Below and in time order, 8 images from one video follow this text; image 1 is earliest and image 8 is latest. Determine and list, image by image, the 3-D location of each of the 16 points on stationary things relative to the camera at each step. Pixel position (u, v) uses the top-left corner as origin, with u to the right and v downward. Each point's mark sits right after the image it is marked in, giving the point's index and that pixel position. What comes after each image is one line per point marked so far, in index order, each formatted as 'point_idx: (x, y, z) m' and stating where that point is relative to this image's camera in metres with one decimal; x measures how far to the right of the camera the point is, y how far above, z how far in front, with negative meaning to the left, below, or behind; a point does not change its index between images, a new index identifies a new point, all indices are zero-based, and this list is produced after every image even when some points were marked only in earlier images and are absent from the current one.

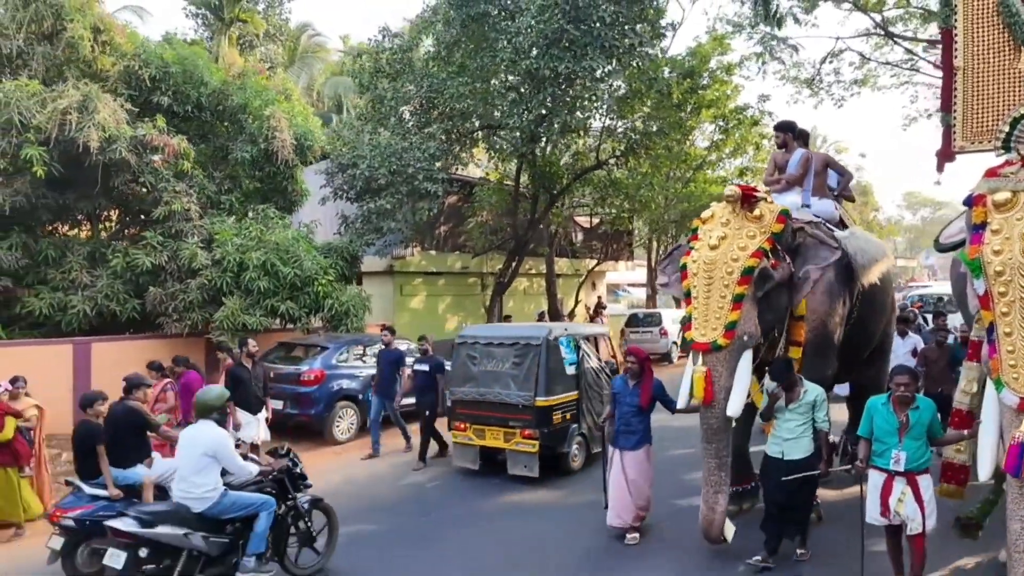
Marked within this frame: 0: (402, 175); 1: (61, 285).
0: (-1.7, +1.9, +13.1) m
1: (-6.5, 0.0, +11.2) m
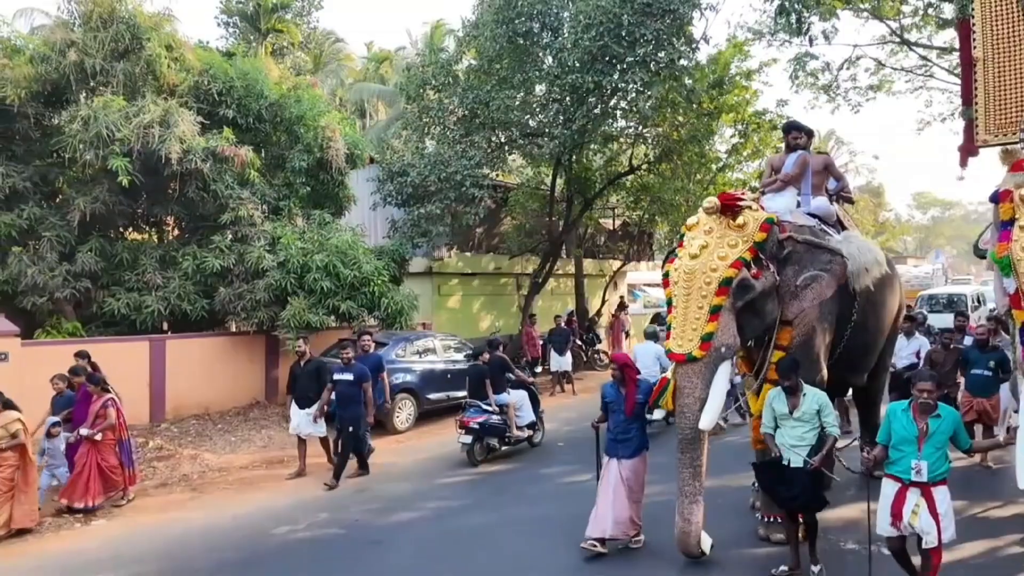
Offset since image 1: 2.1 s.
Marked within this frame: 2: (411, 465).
0: (-1.0, +1.9, +13.9) m
1: (-5.8, 0.0, +12.0) m
2: (-1.3, -2.3, +9.9) m
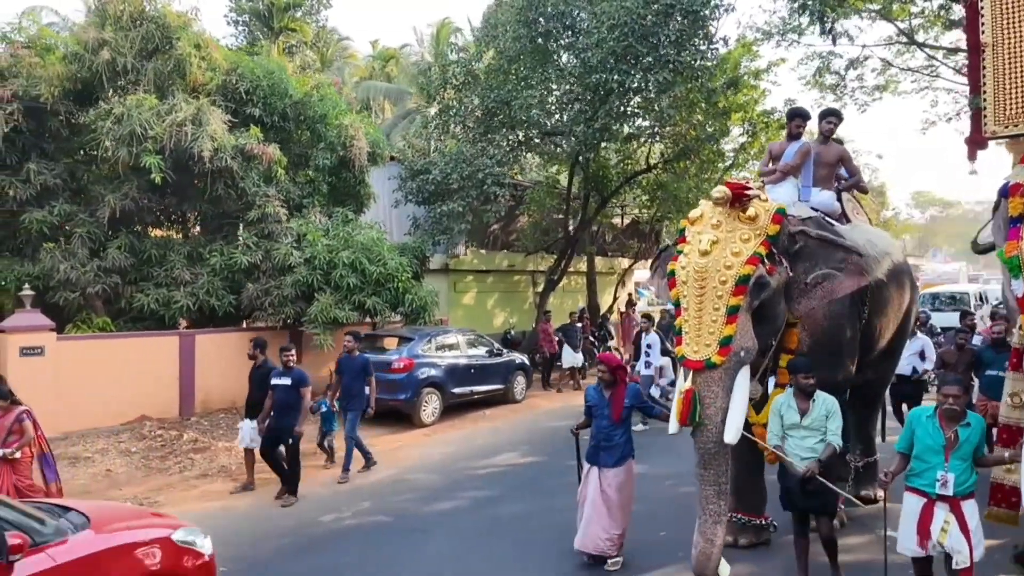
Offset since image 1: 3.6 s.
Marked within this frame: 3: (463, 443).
0: (-0.7, +2.0, +14.1) m
1: (-5.5, +0.1, +12.2) m
2: (-0.9, -2.2, +10.1) m
3: (-0.7, -2.2, +11.0) m
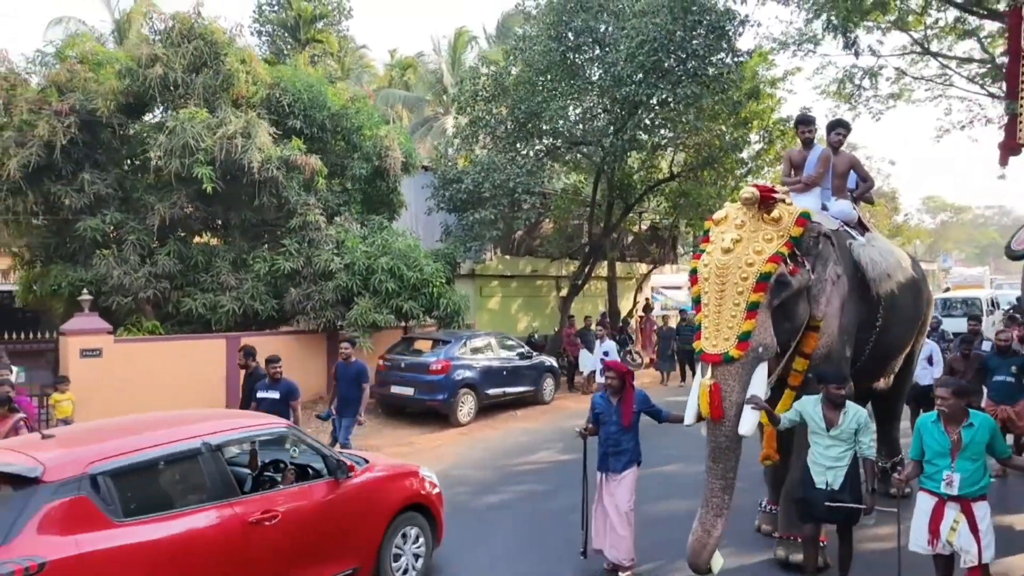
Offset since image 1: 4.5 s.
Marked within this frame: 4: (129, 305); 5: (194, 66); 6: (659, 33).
0: (-0.1, +1.9, +14.6) m
1: (-4.9, 0.0, +12.7) m
2: (-0.4, -2.3, +10.6) m
3: (-0.2, -2.3, +11.4) m
4: (-6.1, -0.3, +12.3) m
5: (-5.1, +3.5, +12.3) m
6: (+2.6, +4.4, +13.3) m
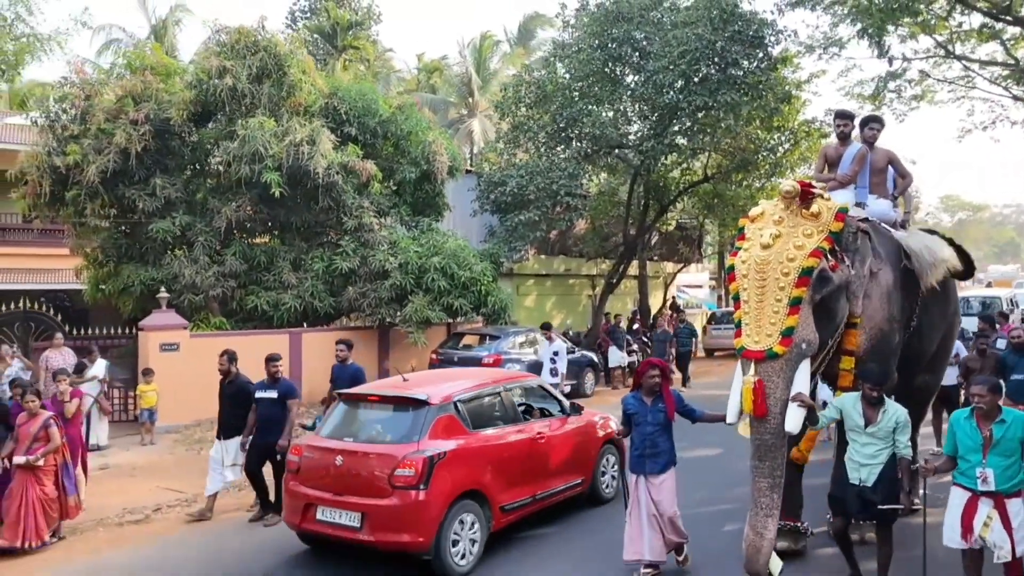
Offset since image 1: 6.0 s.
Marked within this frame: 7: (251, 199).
0: (+0.7, +1.9, +15.2) m
1: (-4.2, 0.0, +13.5) m
2: (+0.3, -2.3, +11.2) m
3: (+0.6, -2.2, +12.1) m
4: (-5.3, -0.2, +13.1) m
5: (-4.3, +3.6, +13.1) m
6: (+3.4, +4.4, +13.9) m
7: (-4.5, +1.5, +13.2) m
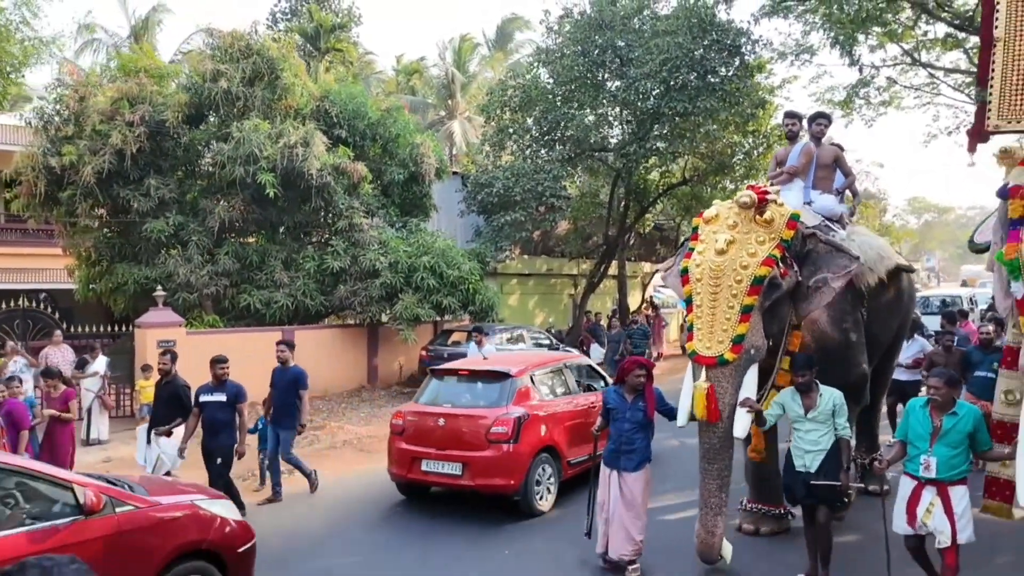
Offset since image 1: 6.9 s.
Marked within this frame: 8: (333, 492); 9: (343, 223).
0: (+0.4, +1.9, +15.7) m
1: (-4.4, +0.1, +13.8) m
2: (+0.2, -2.2, +11.7) m
3: (+0.4, -2.2, +12.6) m
4: (-5.5, -0.2, +13.4) m
5: (-4.5, +3.6, +13.4) m
6: (+3.1, +4.4, +14.5) m
7: (-4.7, +1.5, +13.5) m
8: (-2.0, -2.3, +8.7) m
9: (-3.1, +1.2, +14.1) m
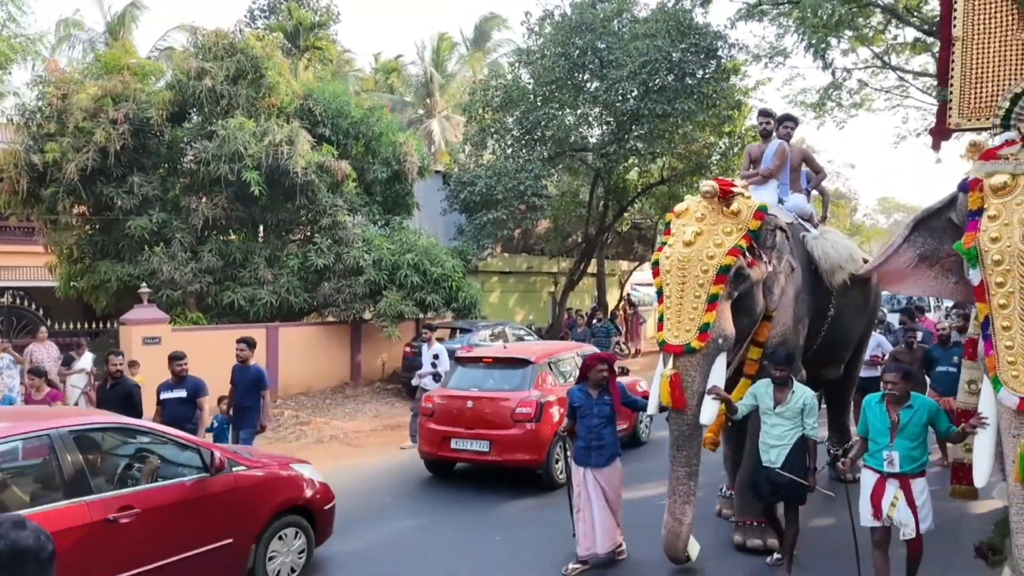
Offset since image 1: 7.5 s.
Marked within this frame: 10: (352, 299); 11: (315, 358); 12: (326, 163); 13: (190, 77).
0: (0.0, +2.0, +15.9) m
1: (-4.7, +0.1, +13.8) m
2: (-0.1, -2.2, +11.9) m
3: (+0.1, -2.2, +12.8) m
4: (-5.8, -0.2, +13.4) m
5: (-4.8, +3.6, +13.4) m
6: (+2.8, +4.5, +14.8) m
7: (-5.0, +1.6, +13.6) m
8: (-2.1, -2.2, +8.8) m
9: (-3.4, +1.2, +14.2) m
10: (-3.0, -0.2, +14.2) m
11: (-3.7, -1.3, +14.4) m
12: (-3.4, +2.3, +14.0) m
13: (-5.5, +3.6, +13.2) m
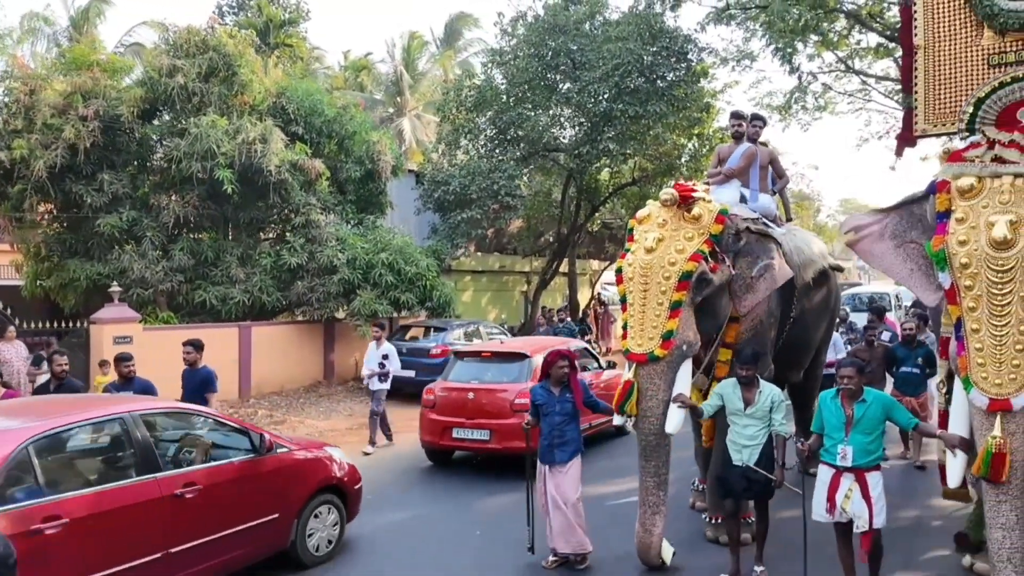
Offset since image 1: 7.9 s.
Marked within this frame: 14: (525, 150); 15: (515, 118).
0: (-0.5, +2.0, +16.0) m
1: (-5.2, +0.1, +13.8) m
2: (-0.5, -2.2, +12.0) m
3: (-0.3, -2.1, +12.9) m
4: (-6.2, -0.1, +13.3) m
5: (-5.2, +3.7, +13.3) m
6: (+2.3, +4.5, +15.0) m
7: (-5.5, +1.6, +13.5) m
8: (-2.4, -2.2, +8.9) m
9: (-3.9, +1.3, +14.2) m
10: (-3.4, -0.2, +14.2) m
11: (-4.2, -1.3, +14.4) m
12: (-3.9, +2.3, +14.0) m
13: (-5.9, +3.6, +13.1) m
14: (+0.3, +2.9, +16.3) m
15: (+0.1, +3.5, +16.0) m
